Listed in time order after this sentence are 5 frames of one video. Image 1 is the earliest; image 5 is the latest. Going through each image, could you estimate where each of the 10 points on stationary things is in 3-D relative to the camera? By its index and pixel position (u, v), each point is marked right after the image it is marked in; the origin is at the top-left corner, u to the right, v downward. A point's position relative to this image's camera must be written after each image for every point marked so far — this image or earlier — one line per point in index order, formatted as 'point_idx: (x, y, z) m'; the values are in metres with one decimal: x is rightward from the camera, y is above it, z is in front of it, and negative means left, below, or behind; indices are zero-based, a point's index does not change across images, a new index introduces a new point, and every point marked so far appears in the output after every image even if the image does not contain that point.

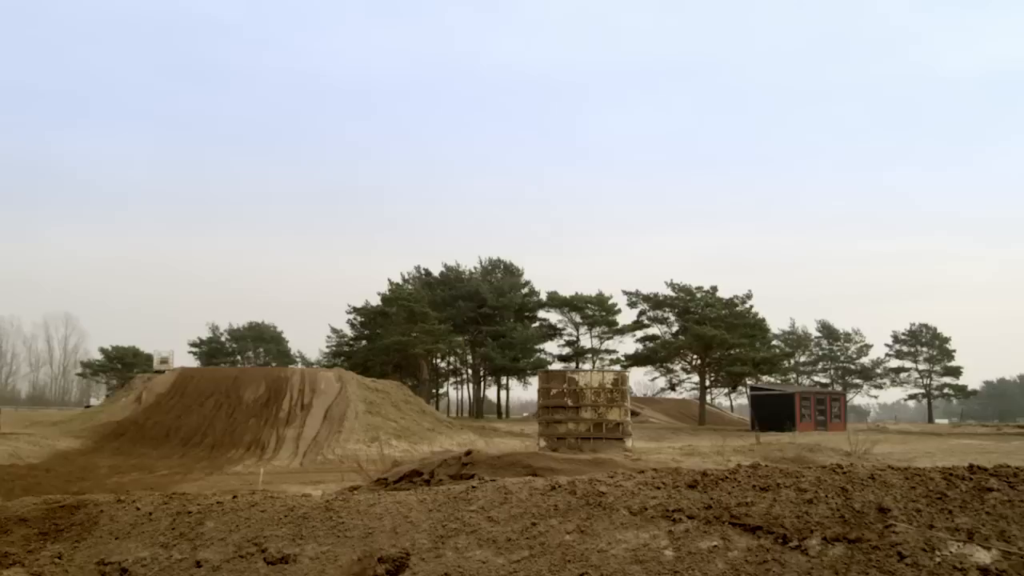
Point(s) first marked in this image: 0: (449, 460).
0: (-1.2, -3.4, +16.1) m
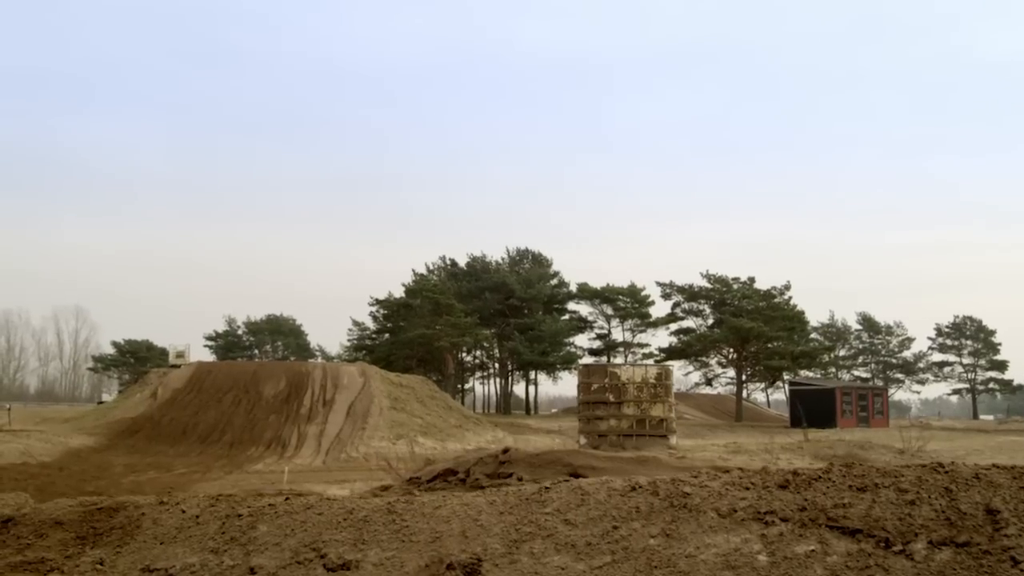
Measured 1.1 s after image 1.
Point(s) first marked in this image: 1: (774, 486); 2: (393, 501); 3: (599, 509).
0: (-0.5, -3.2, +15.5) m
1: (+2.7, -2.0, +8.5) m
2: (-1.3, -2.3, +9.0) m
3: (+0.9, -2.3, +8.4) m
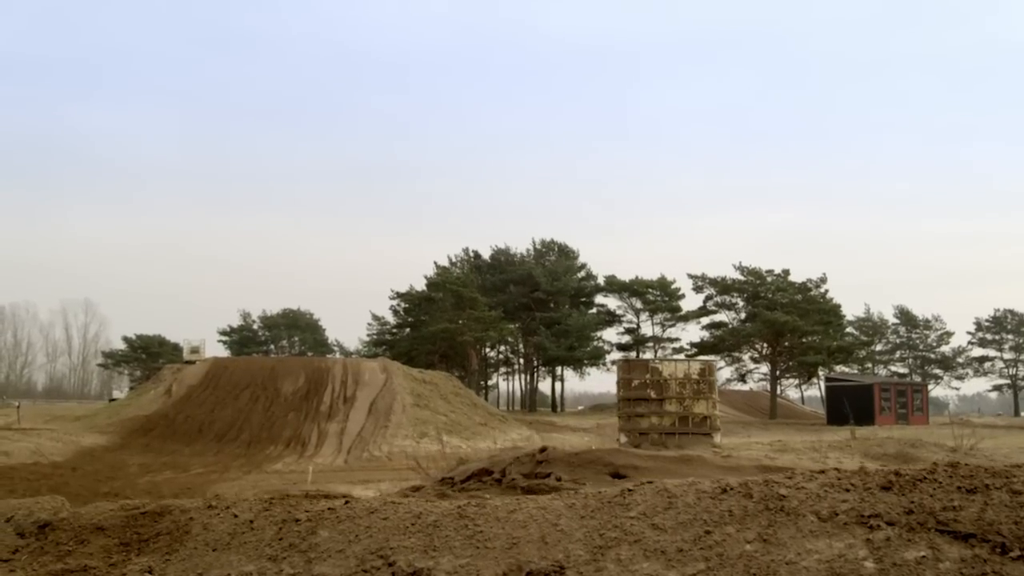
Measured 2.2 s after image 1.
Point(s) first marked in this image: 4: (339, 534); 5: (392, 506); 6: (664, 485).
0: (+0.2, -3.1, +14.9) m
1: (+3.5, -1.9, +7.9) m
2: (-0.5, -2.2, +8.4) m
3: (+1.7, -2.2, +7.9) m
4: (-1.7, -2.4, +8.0) m
5: (-1.2, -2.2, +8.5) m
6: (+1.6, -2.0, +8.6) m
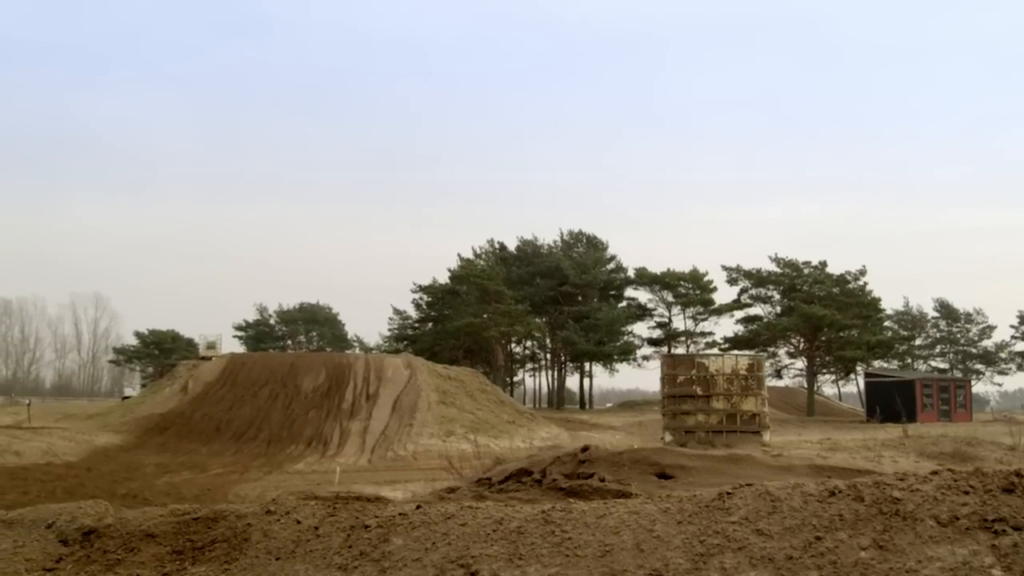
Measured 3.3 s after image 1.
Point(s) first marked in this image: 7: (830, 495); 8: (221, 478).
0: (+0.9, -2.9, +14.3) m
1: (+4.3, -1.8, +7.4) m
2: (+0.3, -2.1, +7.8) m
3: (+2.5, -2.0, +7.3) m
4: (-0.9, -2.3, +7.4) m
5: (-0.4, -2.1, +7.9) m
6: (+2.4, -1.9, +8.0) m
7: (+2.9, -1.9, +7.6) m
8: (-5.6, -3.7, +16.0) m
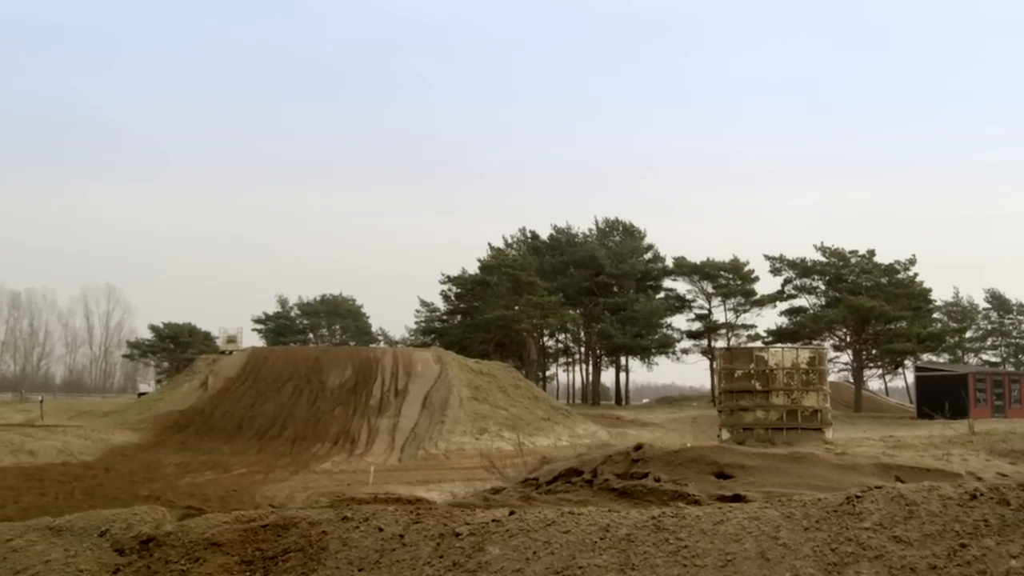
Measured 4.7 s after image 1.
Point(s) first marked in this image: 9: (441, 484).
0: (+1.6, -2.8, +13.6) m
1: (+5.2, -1.7, +6.8) m
2: (+1.2, -1.9, +7.1) m
3: (+3.4, -1.9, +6.7) m
4: (0.0, -2.1, +6.7) m
5: (+0.4, -2.0, +7.1) m
6: (+3.3, -1.8, +7.3) m
7: (+3.8, -1.8, +6.9) m
8: (-4.9, -3.5, +15.1) m
9: (-1.2, -3.5, +14.6) m
